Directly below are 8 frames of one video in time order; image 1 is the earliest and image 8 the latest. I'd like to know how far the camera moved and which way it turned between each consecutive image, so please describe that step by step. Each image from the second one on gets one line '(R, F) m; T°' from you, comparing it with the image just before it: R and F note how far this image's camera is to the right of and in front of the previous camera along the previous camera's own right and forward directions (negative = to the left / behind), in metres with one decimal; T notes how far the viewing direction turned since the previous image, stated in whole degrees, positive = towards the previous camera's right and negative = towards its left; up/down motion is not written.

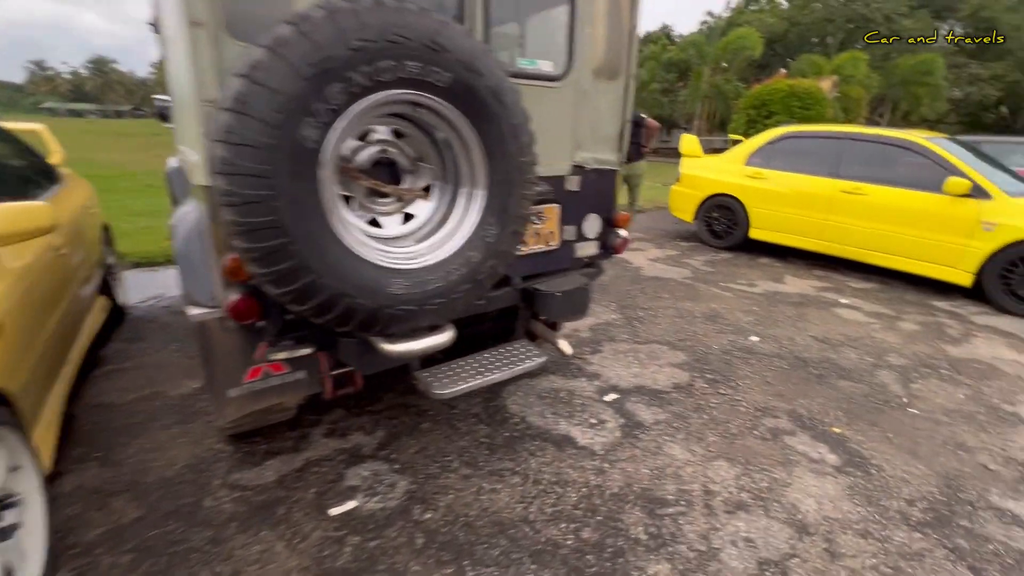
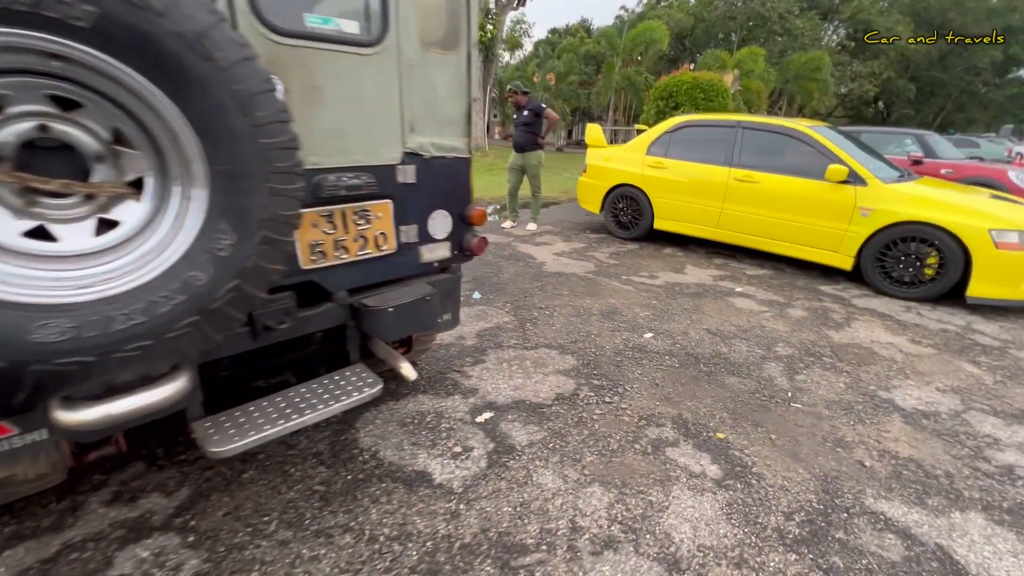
(+0.5, +0.4) m; +8°
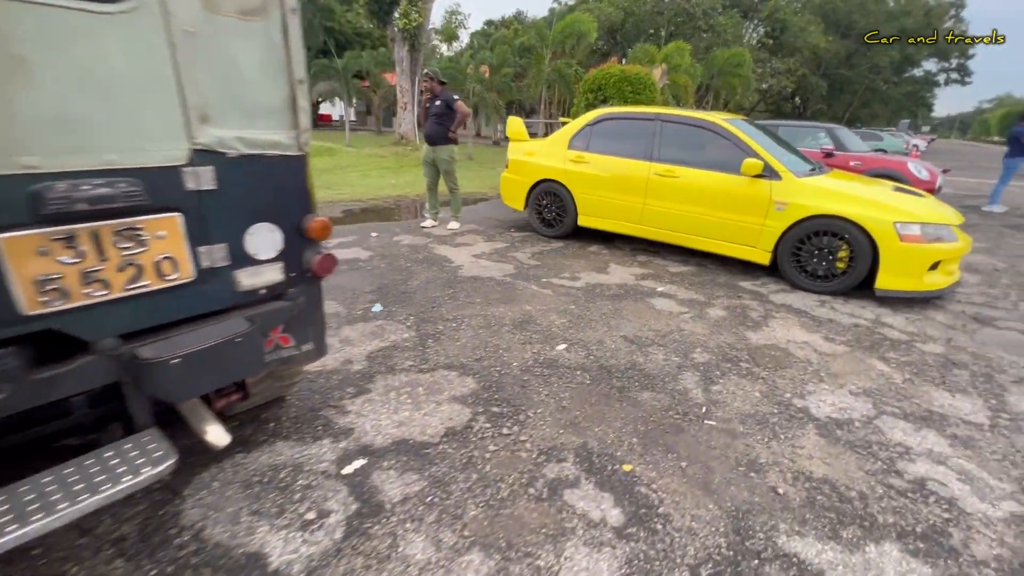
(+0.4, +0.4) m; +6°
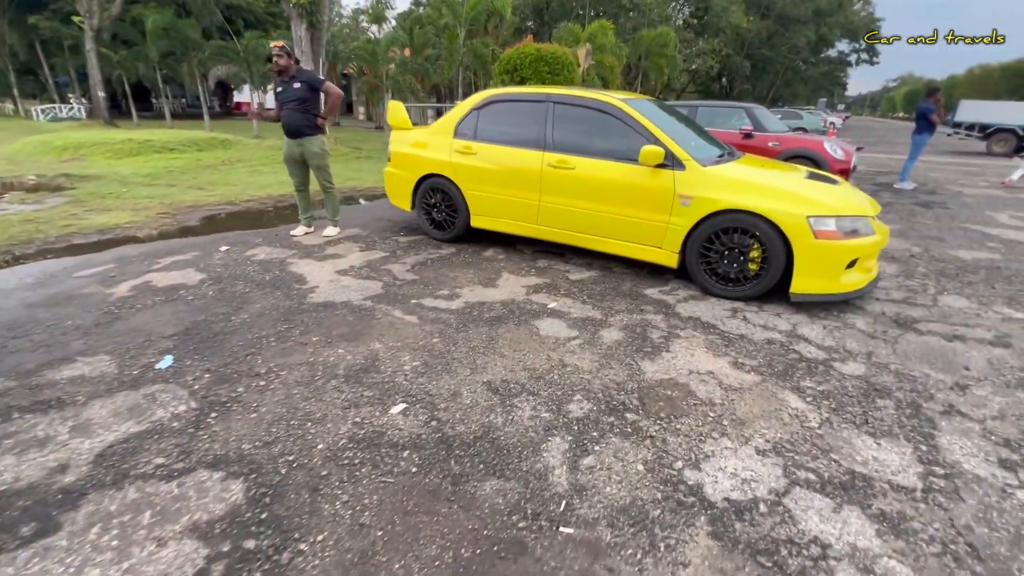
(+0.8, +0.9) m; +6°
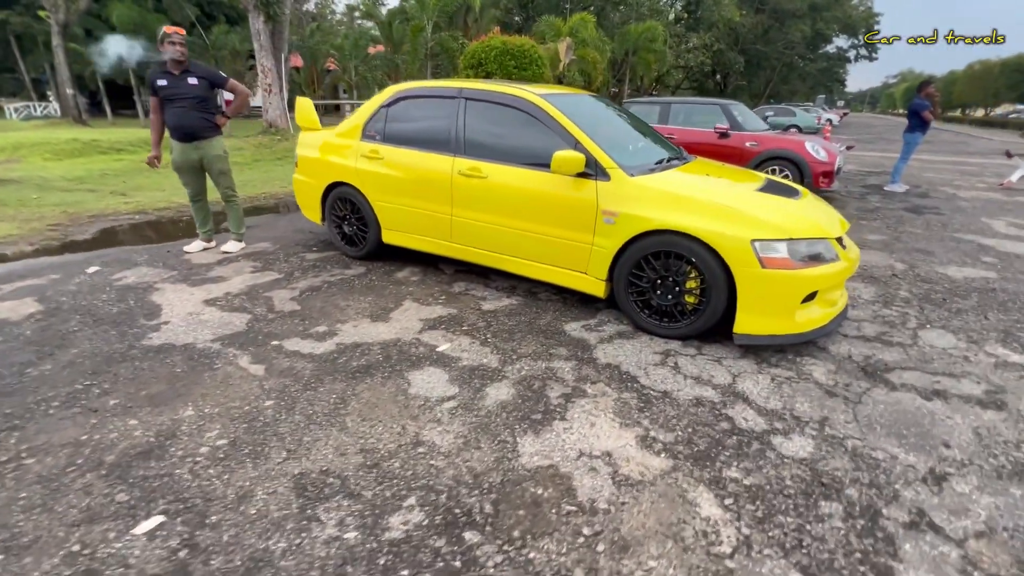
(+0.9, +0.8) m; 0°
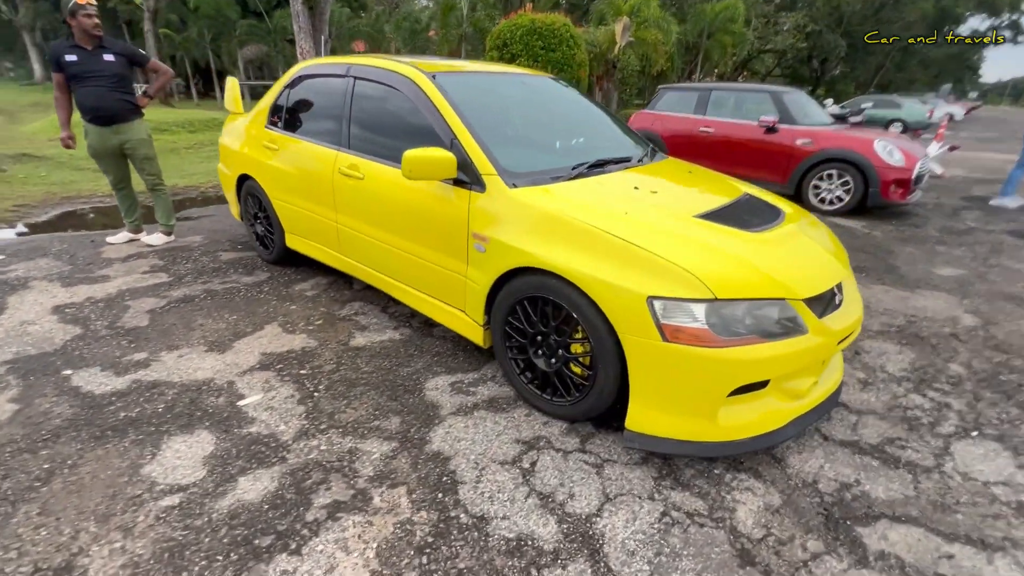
(+1.3, +1.1) m; -8°
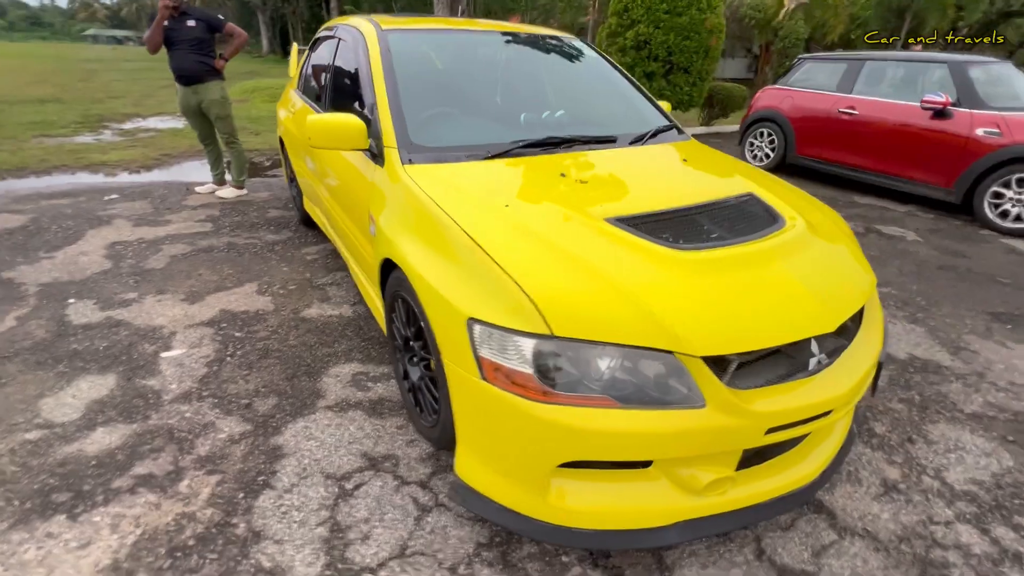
(+1.2, +0.6) m; -16°
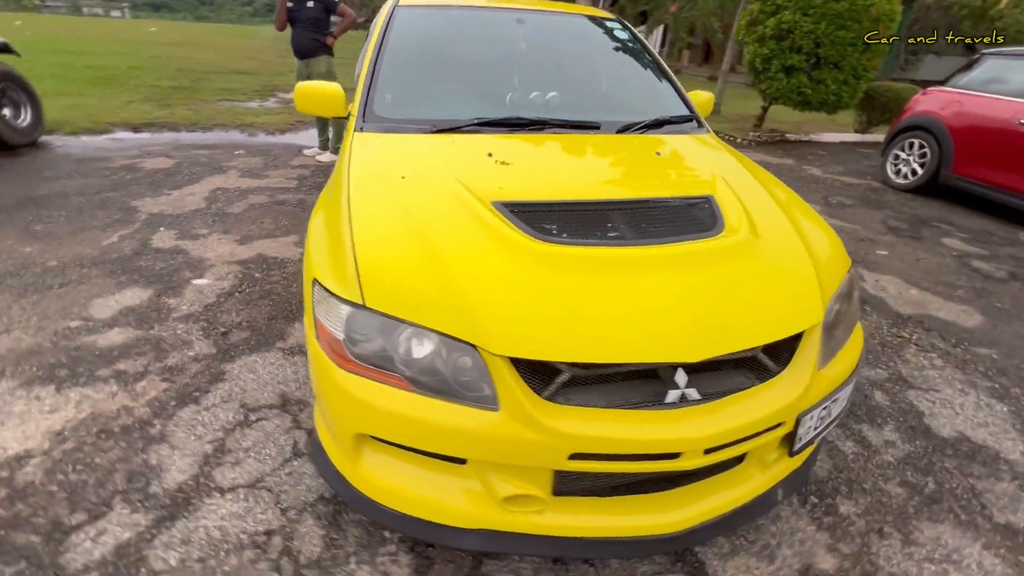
(+0.9, +0.2) m; -15°
